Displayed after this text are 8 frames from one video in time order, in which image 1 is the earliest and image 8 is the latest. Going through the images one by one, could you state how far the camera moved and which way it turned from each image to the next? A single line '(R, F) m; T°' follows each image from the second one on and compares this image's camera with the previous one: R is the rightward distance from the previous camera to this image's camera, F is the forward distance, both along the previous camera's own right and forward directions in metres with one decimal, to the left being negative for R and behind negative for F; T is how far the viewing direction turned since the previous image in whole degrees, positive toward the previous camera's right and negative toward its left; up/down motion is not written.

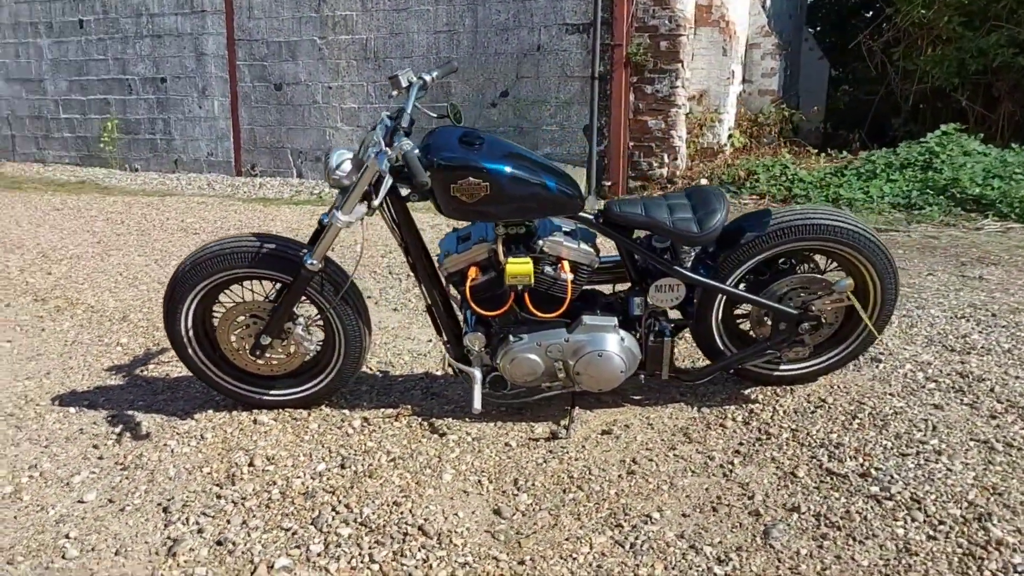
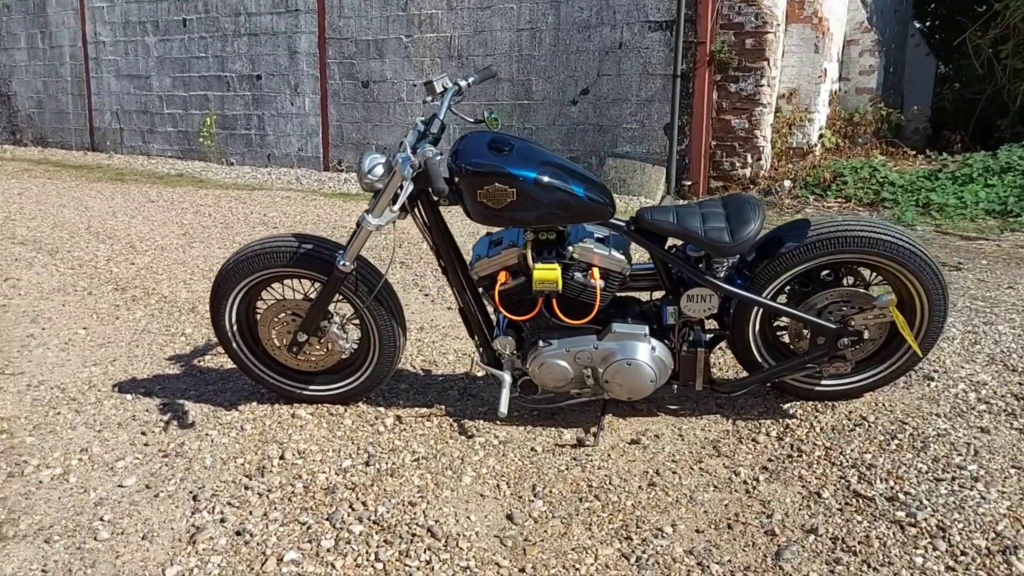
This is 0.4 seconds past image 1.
(+0.2, 0.0) m; -6°
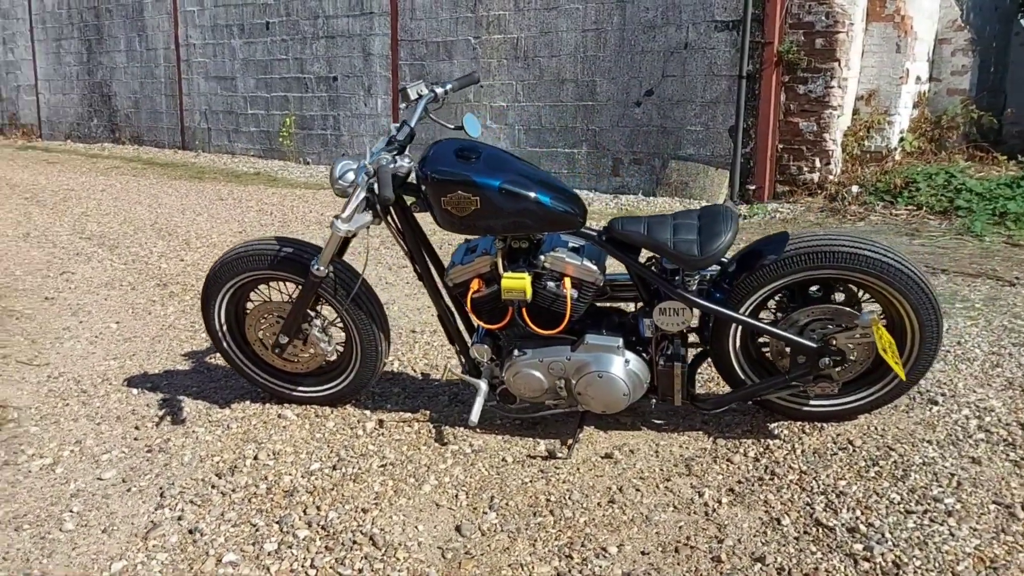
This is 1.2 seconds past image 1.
(+0.4, 0.0) m; -6°
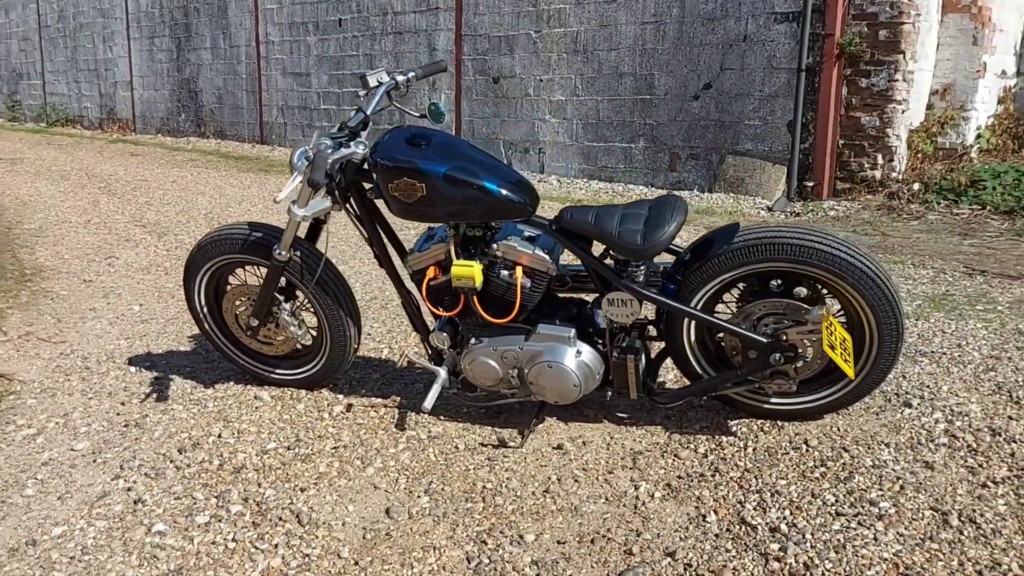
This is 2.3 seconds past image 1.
(+0.4, 0.0) m; -6°
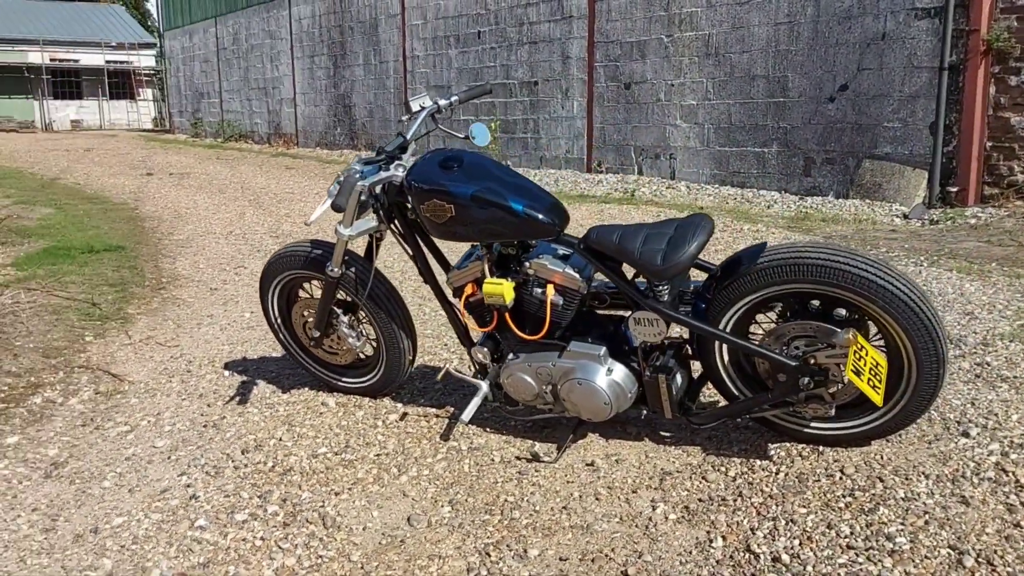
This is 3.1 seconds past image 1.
(+0.4, 0.0) m; -10°
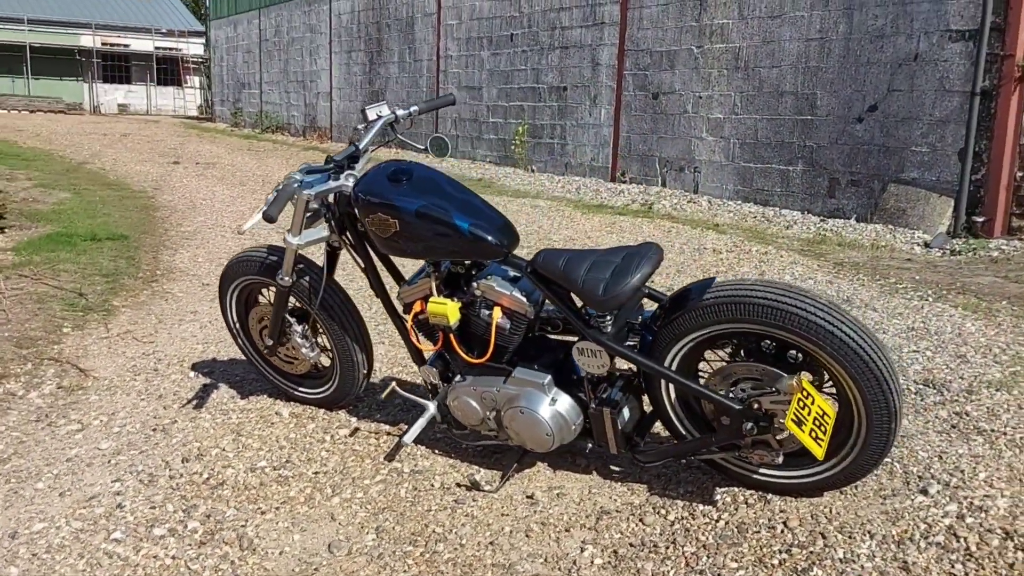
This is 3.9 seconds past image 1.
(+0.3, +0.1) m; -2°
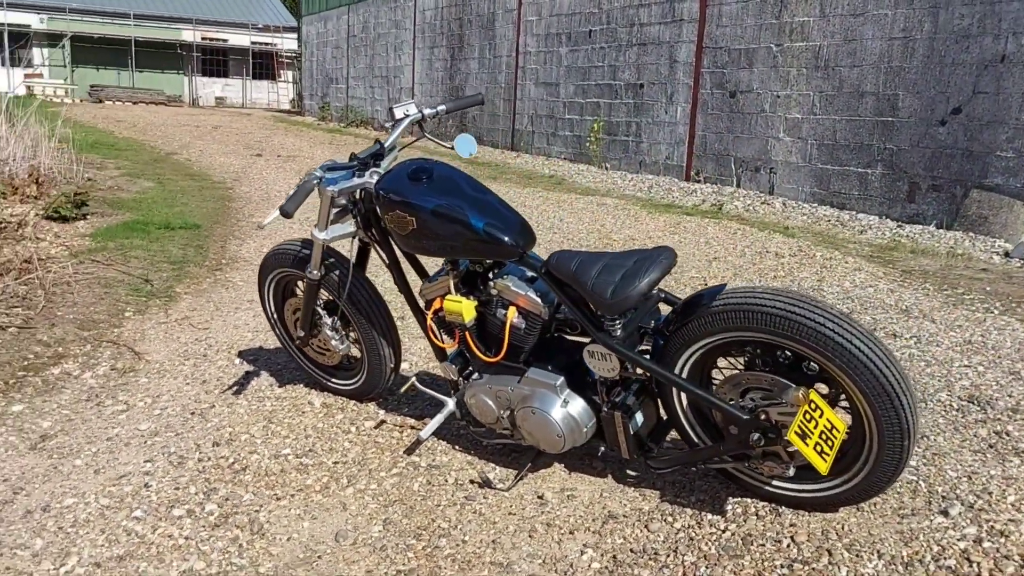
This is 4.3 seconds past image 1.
(+0.2, 0.0) m; -5°
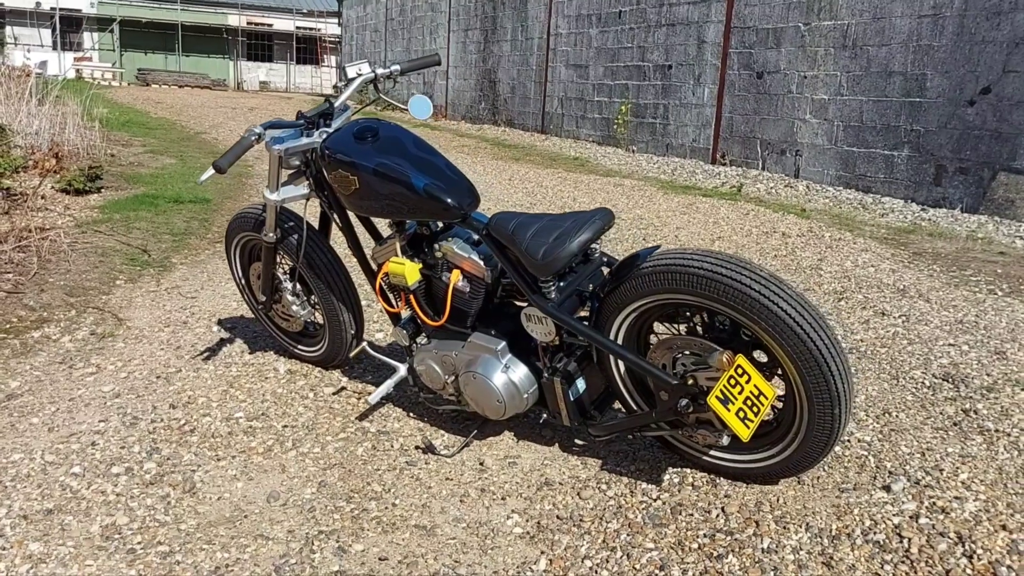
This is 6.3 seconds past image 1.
(+0.3, +0.1) m; -3°
